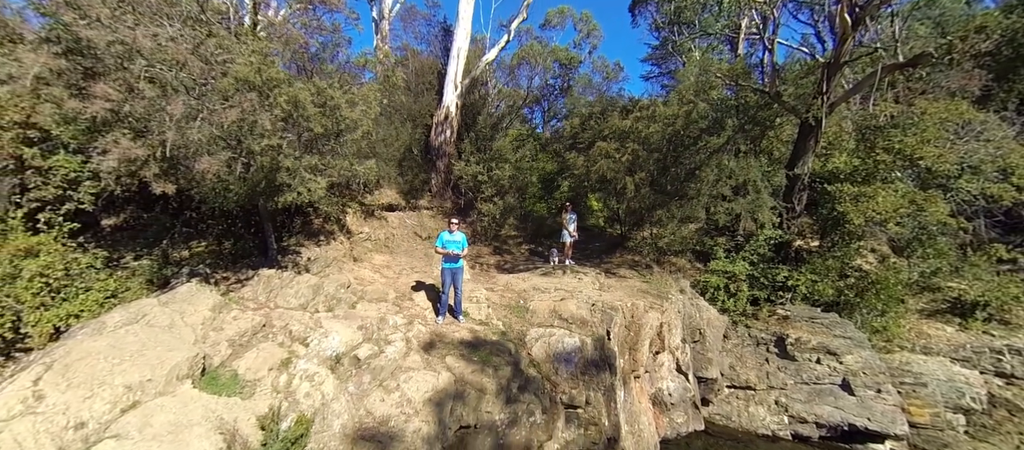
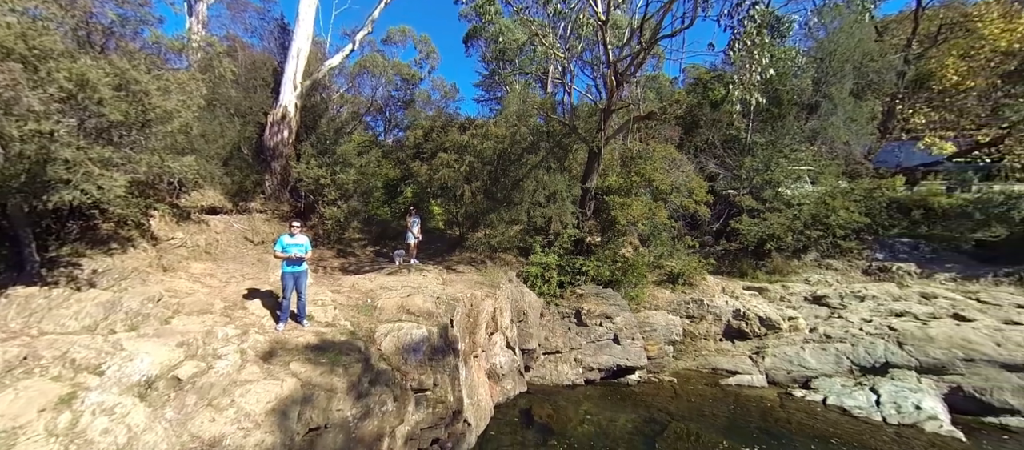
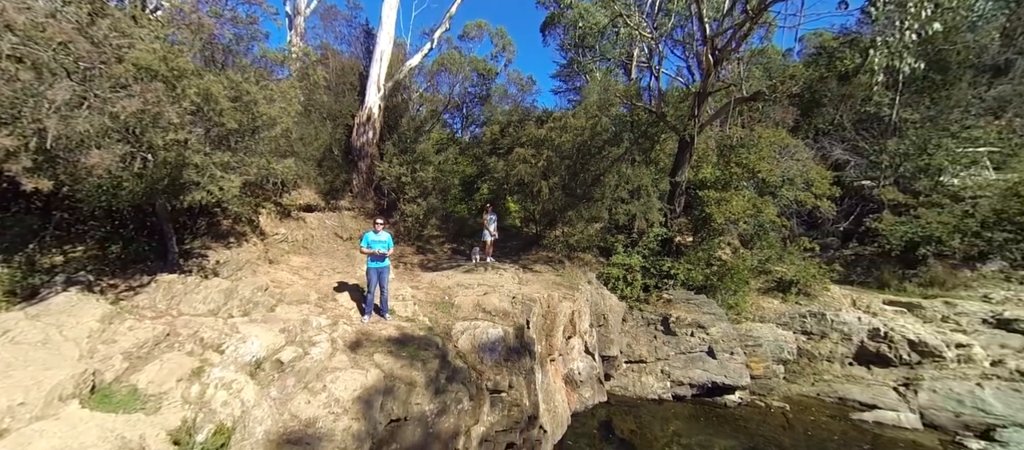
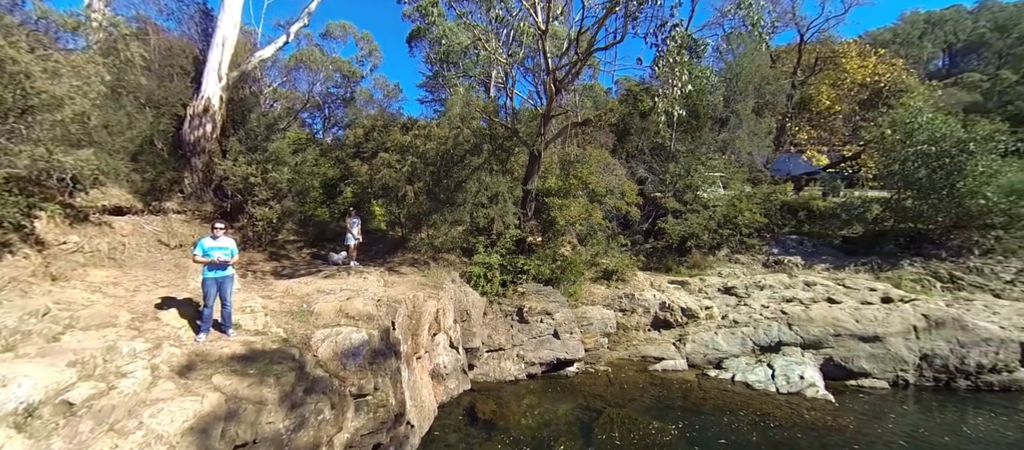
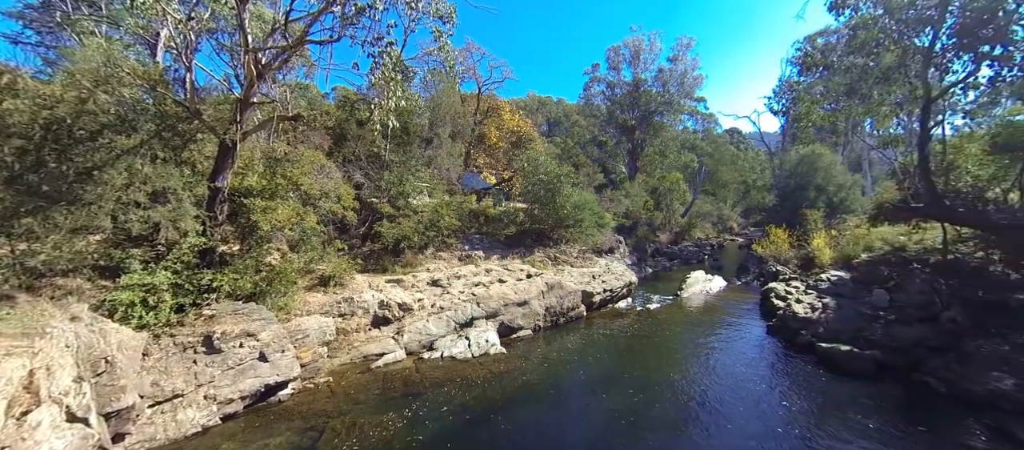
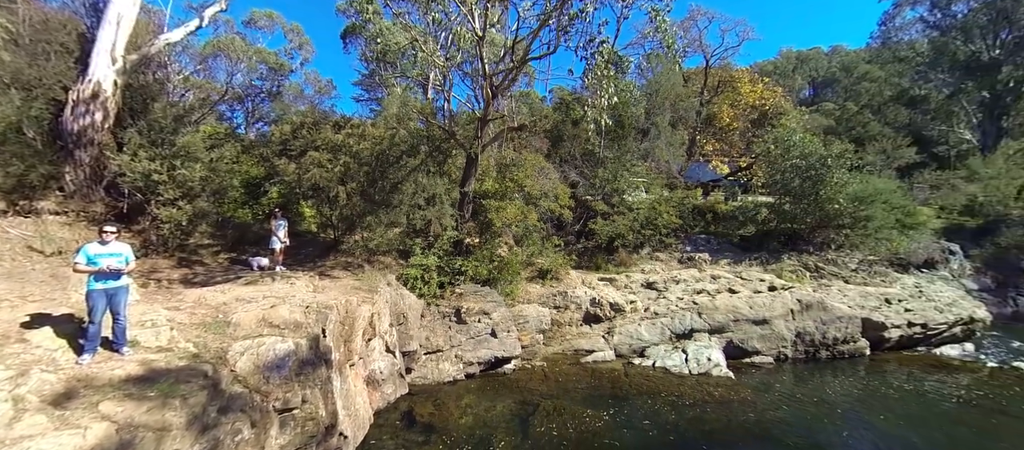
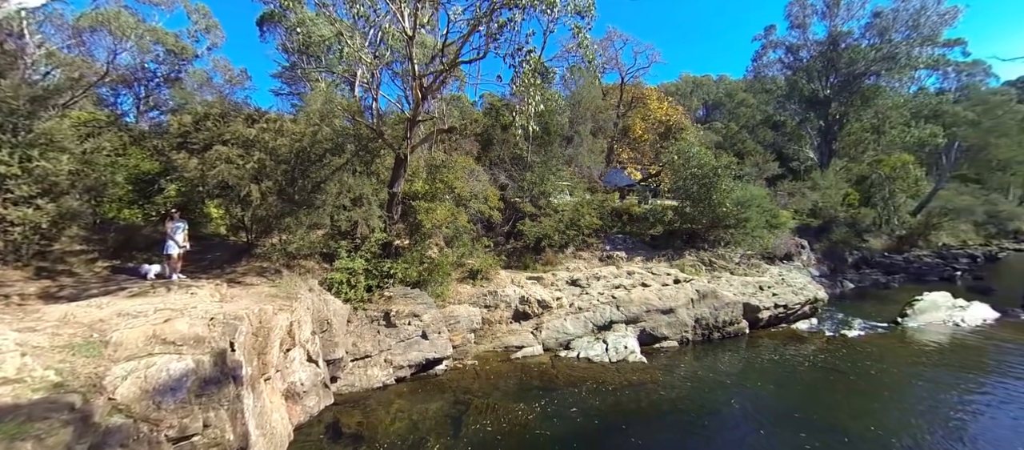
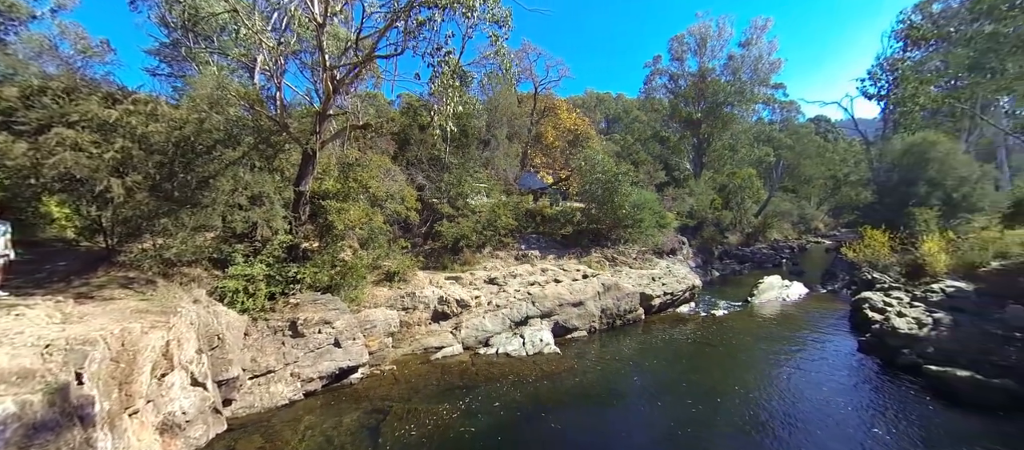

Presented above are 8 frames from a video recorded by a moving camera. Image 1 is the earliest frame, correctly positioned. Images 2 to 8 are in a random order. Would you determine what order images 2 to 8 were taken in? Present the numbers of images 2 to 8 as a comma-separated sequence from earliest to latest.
3, 2, 4, 6, 7, 8, 5
